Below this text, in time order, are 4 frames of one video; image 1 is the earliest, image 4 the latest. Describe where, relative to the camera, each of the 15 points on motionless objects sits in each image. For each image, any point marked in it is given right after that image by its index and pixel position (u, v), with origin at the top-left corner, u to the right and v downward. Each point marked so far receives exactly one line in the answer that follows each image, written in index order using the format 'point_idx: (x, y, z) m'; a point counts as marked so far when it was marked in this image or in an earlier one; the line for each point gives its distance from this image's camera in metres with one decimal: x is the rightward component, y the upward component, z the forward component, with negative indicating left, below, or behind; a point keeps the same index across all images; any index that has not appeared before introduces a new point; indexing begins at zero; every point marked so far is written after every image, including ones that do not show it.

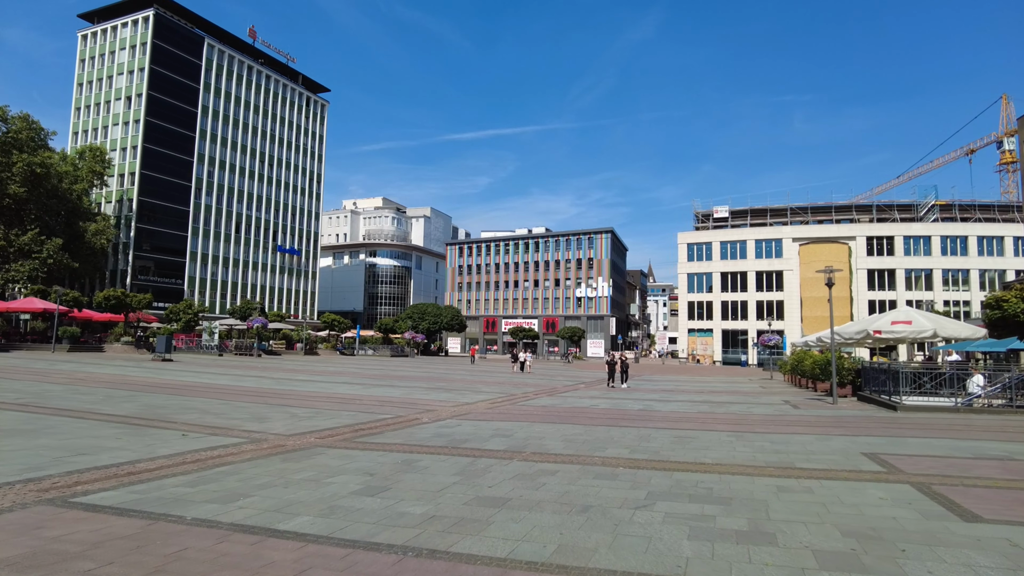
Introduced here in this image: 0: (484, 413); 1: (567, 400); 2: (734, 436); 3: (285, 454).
0: (-0.6, -3.0, +14.2) m
1: (+1.6, -3.4, +17.8) m
2: (+3.9, -2.6, +10.6) m
3: (-3.1, -2.3, +8.2) m
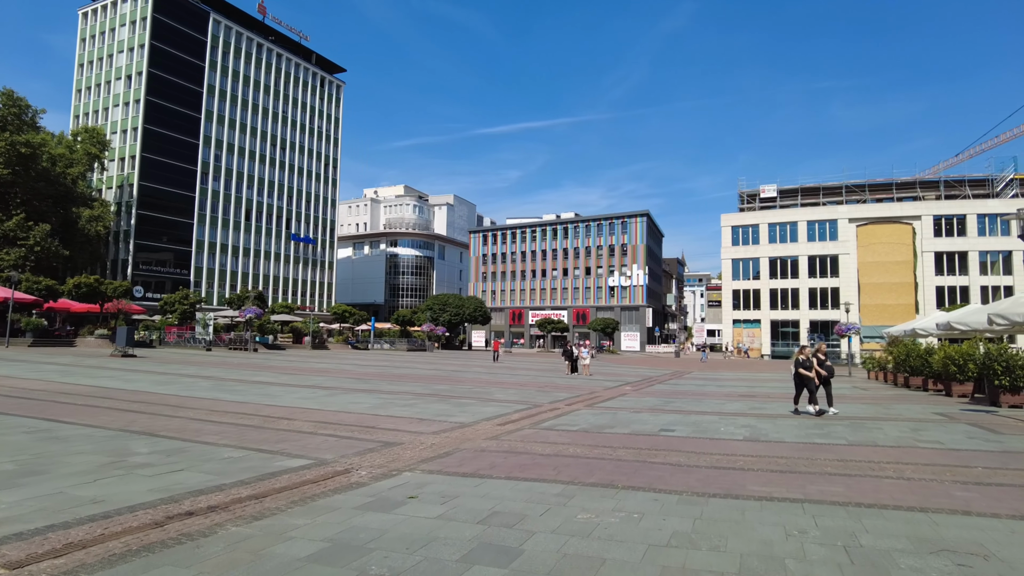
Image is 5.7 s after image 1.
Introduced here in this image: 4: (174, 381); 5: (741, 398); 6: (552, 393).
0: (-0.3, -2.2, +7.9) m
1: (+2.0, -2.5, +11.5) m
2: (+4.0, -1.8, +4.2) m
3: (-3.2, -1.6, +2.1) m
4: (-10.2, -2.8, +17.9) m
5: (+7.3, -3.5, +18.8) m
6: (+1.1, -2.9, +16.4) m
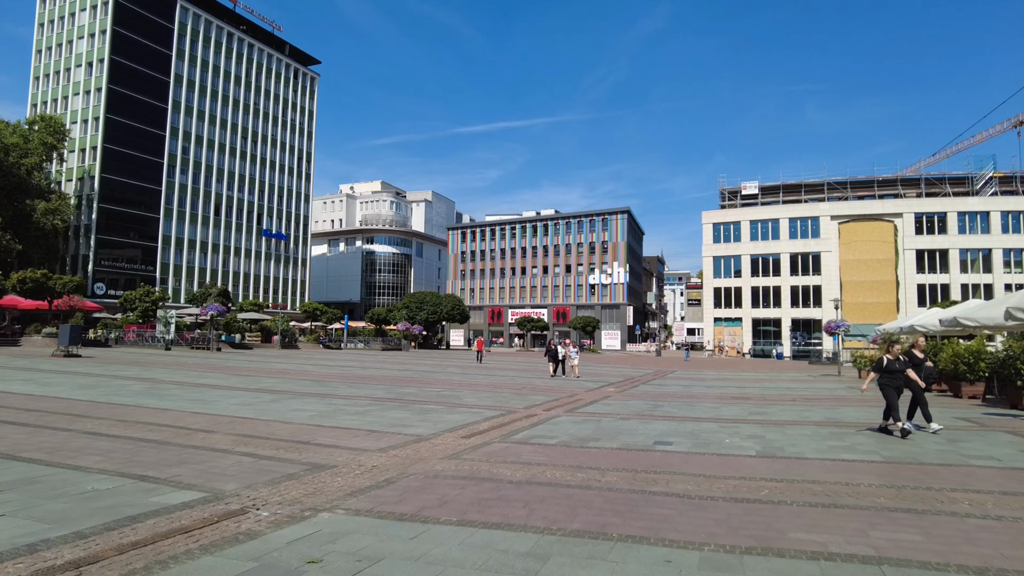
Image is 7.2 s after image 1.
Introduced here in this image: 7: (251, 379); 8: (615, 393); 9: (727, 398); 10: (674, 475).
0: (-0.8, -2.0, +6.2) m
1: (+1.5, -2.3, +9.8) m
2: (+3.7, -1.6, +2.5) m
3: (-3.4, -1.4, +0.3) m
4: (-10.9, -2.5, +15.8) m
5: (+6.5, -3.3, +17.3) m
6: (+0.4, -2.7, +14.7) m
7: (-8.3, -2.9, +19.0) m
8: (+3.1, -3.2, +17.9) m
9: (+6.3, -3.2, +17.3) m
10: (+1.8, -2.0, +6.6) m
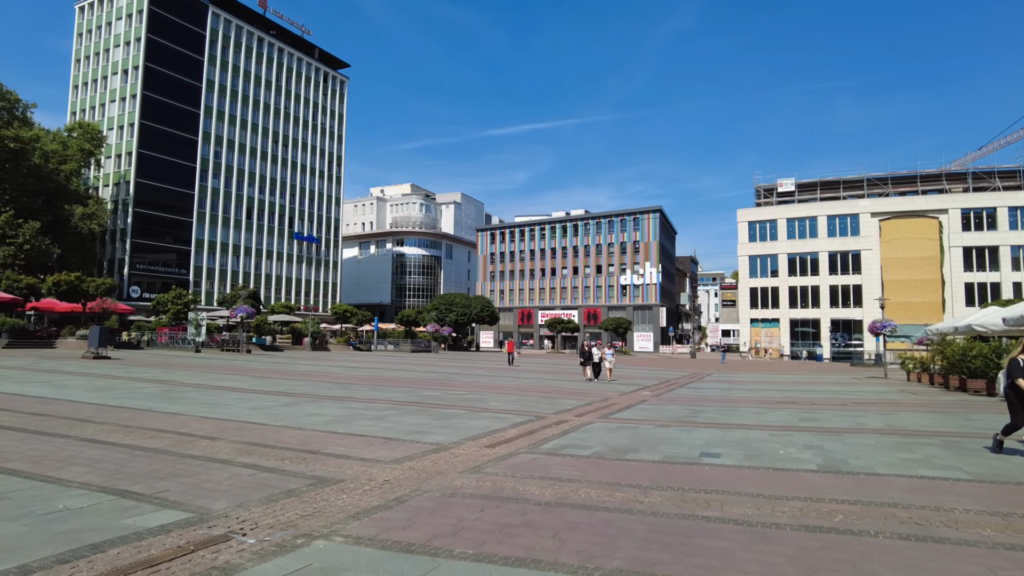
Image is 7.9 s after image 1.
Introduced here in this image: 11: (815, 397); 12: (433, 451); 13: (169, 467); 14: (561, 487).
0: (-0.5, -1.9, +5.4) m
1: (+1.9, -2.2, +8.9) m
2: (+3.8, -1.5, +1.5) m
3: (-3.4, -1.3, -0.4) m
4: (-10.2, -2.5, +15.5) m
5: (+7.3, -3.2, +16.1) m
6: (+1.1, -2.6, +13.8) m
7: (-7.4, -2.9, +18.6) m
8: (+3.9, -3.1, +16.9) m
9: (+7.1, -3.1, +16.2) m
10: (+2.0, -2.0, +5.7) m
11: (+9.8, -3.5, +19.2) m
12: (-1.1, -2.1, +7.8) m
13: (-3.8, -2.0, +6.5) m
14: (+0.5, -1.9, +5.8) m
